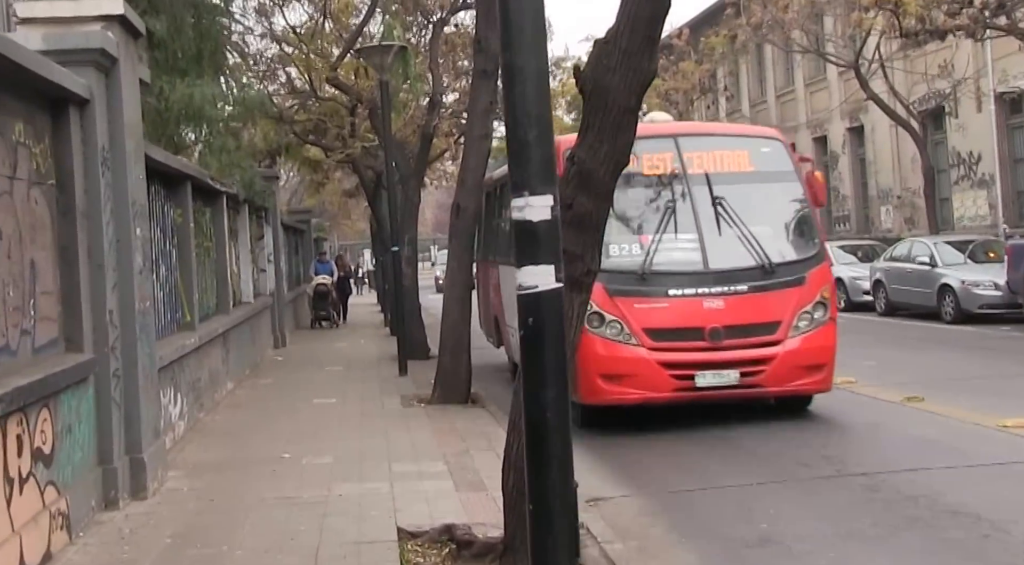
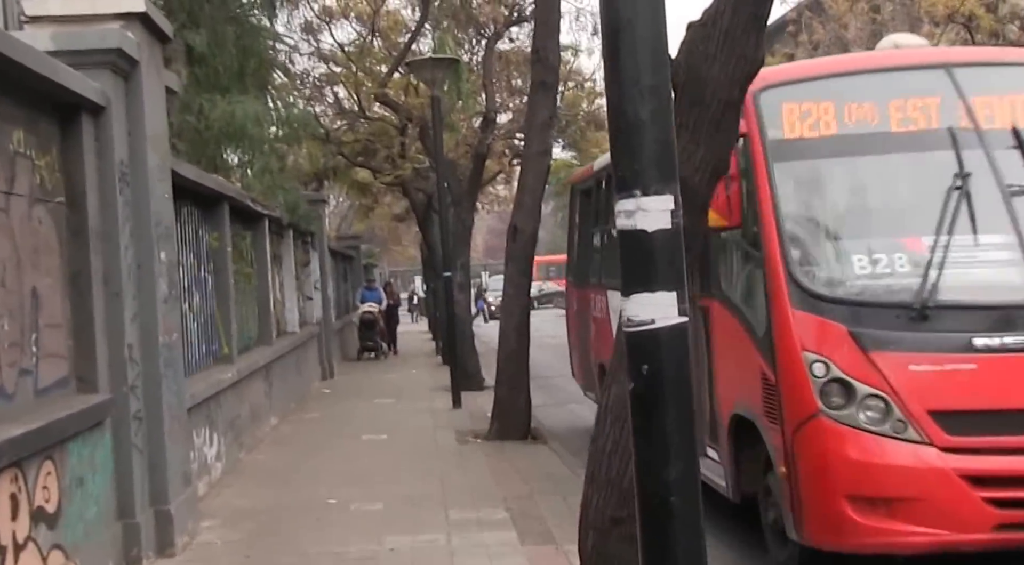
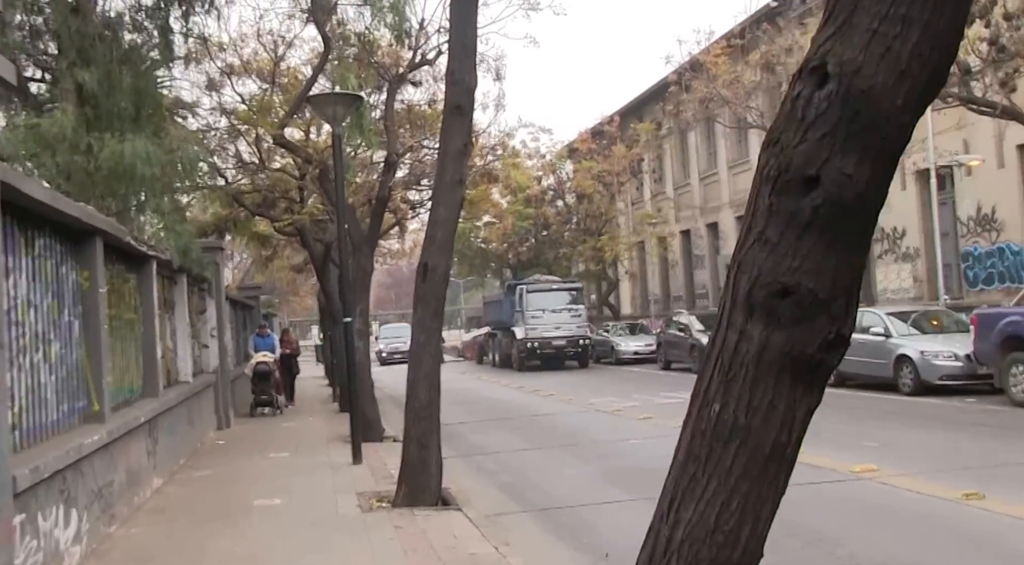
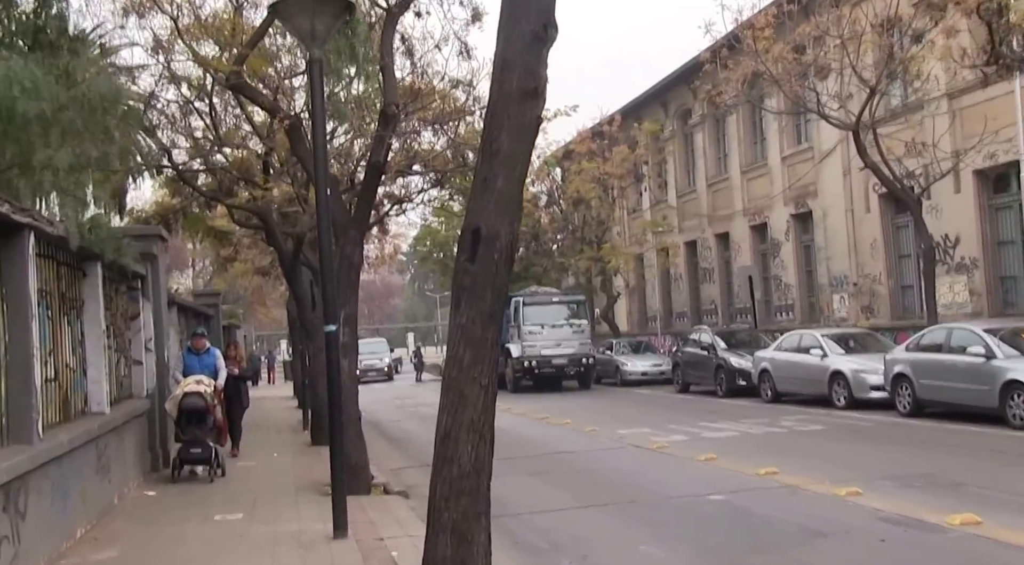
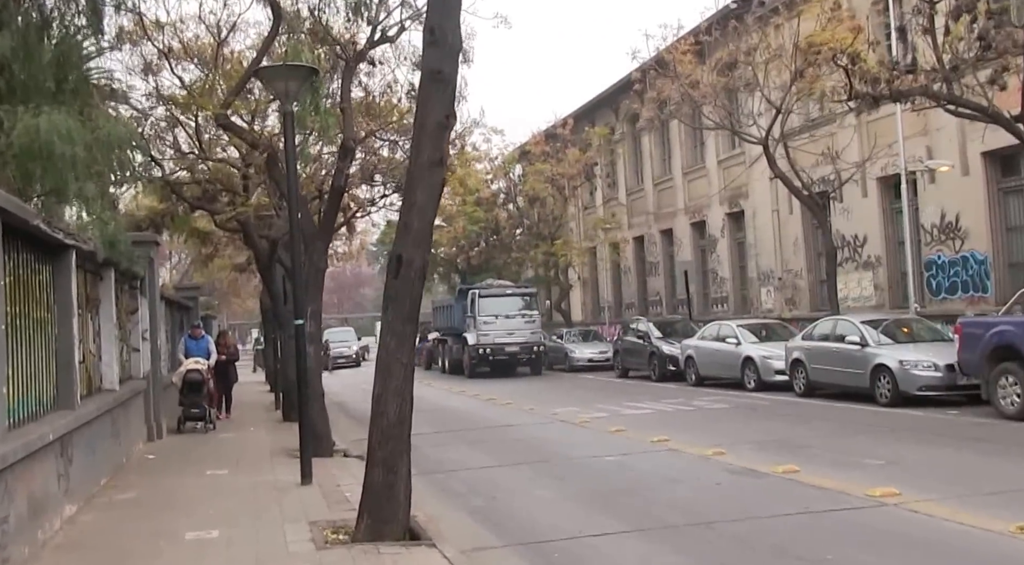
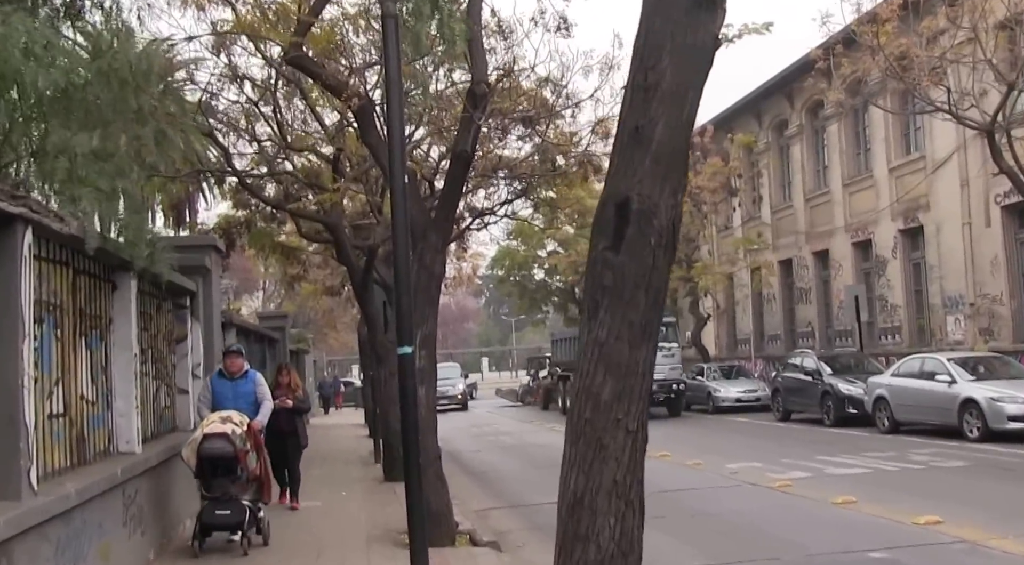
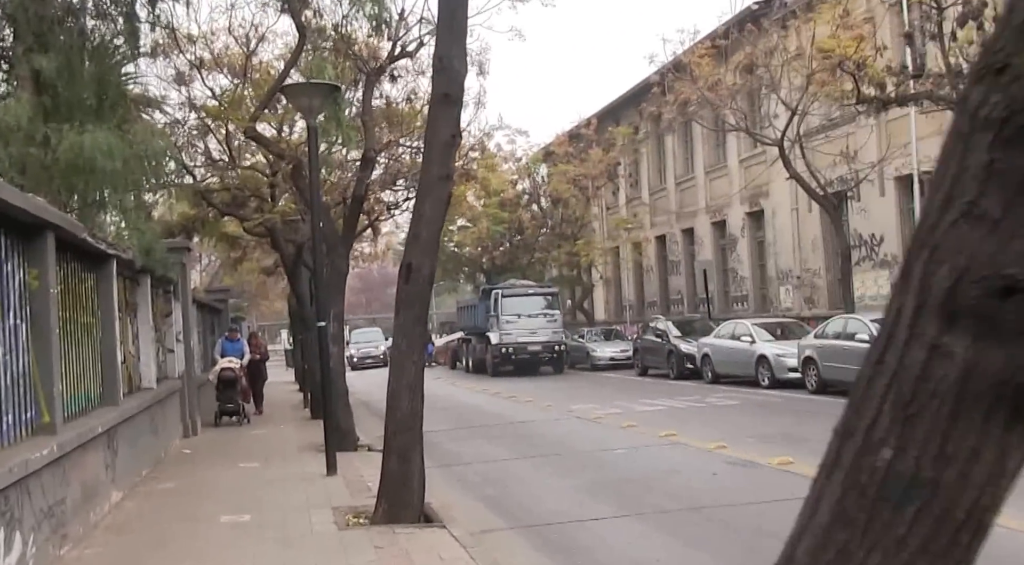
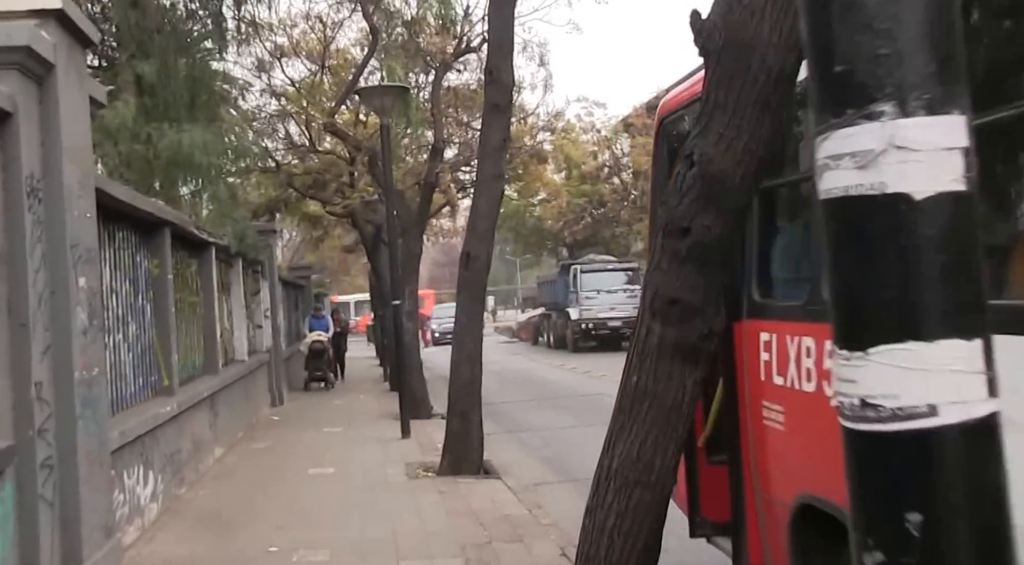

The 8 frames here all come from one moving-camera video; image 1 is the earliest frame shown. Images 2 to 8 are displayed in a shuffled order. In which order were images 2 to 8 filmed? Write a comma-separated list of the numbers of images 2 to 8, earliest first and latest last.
2, 8, 3, 7, 5, 4, 6
